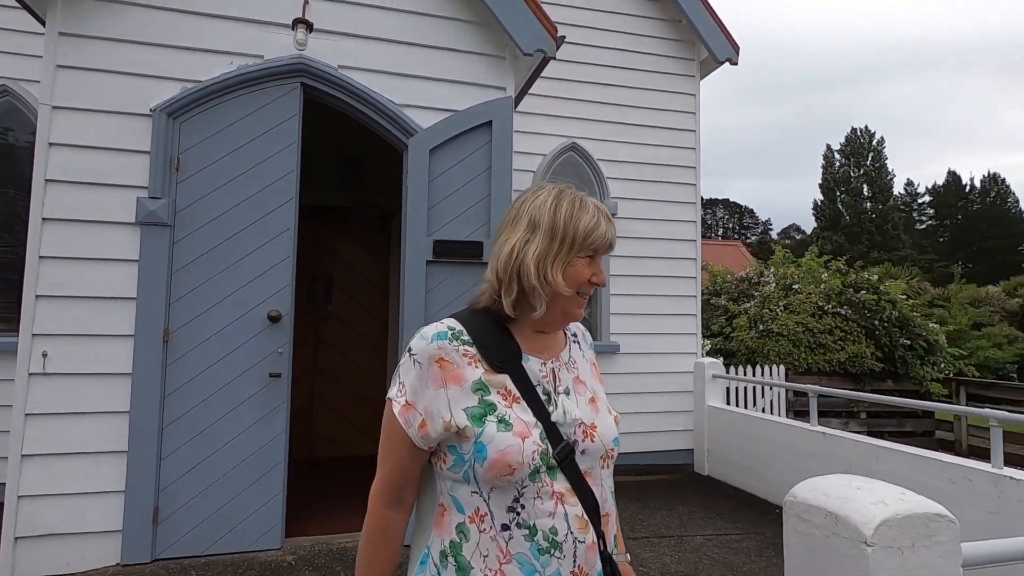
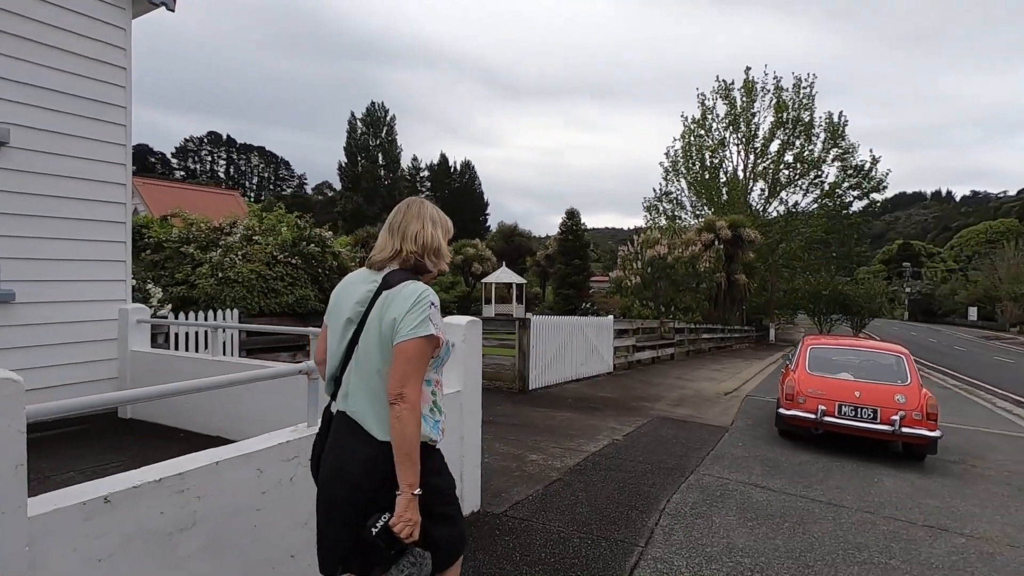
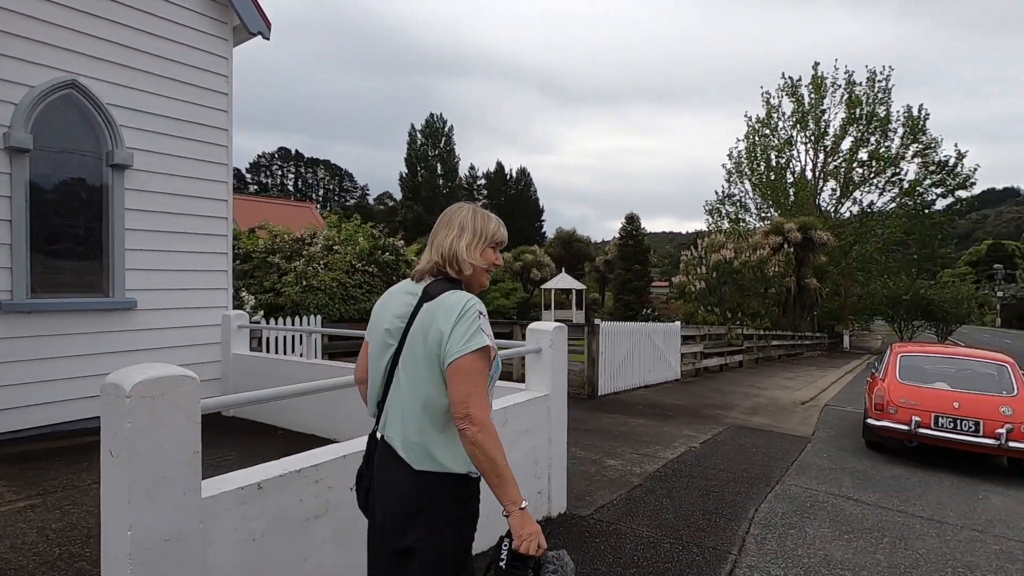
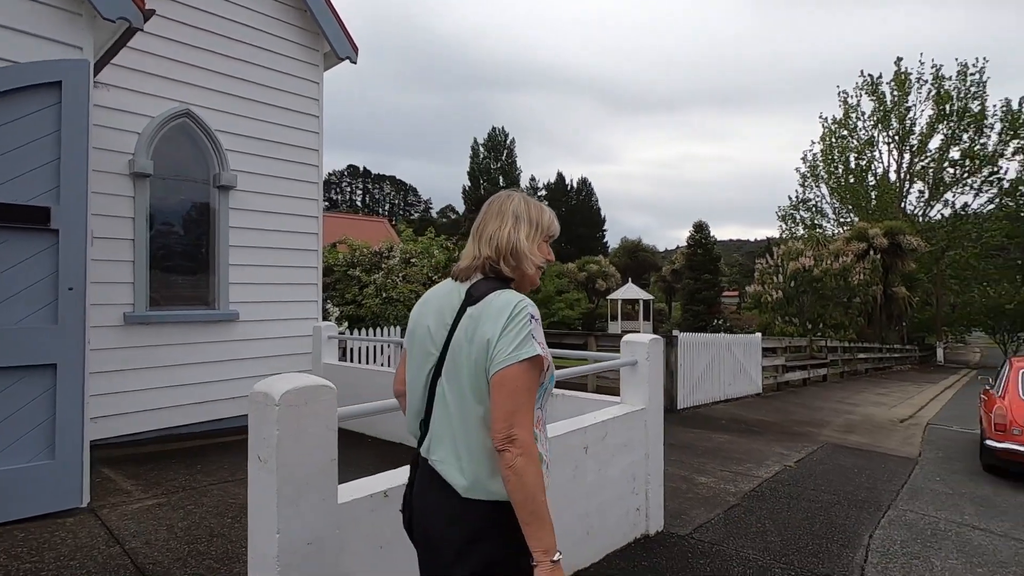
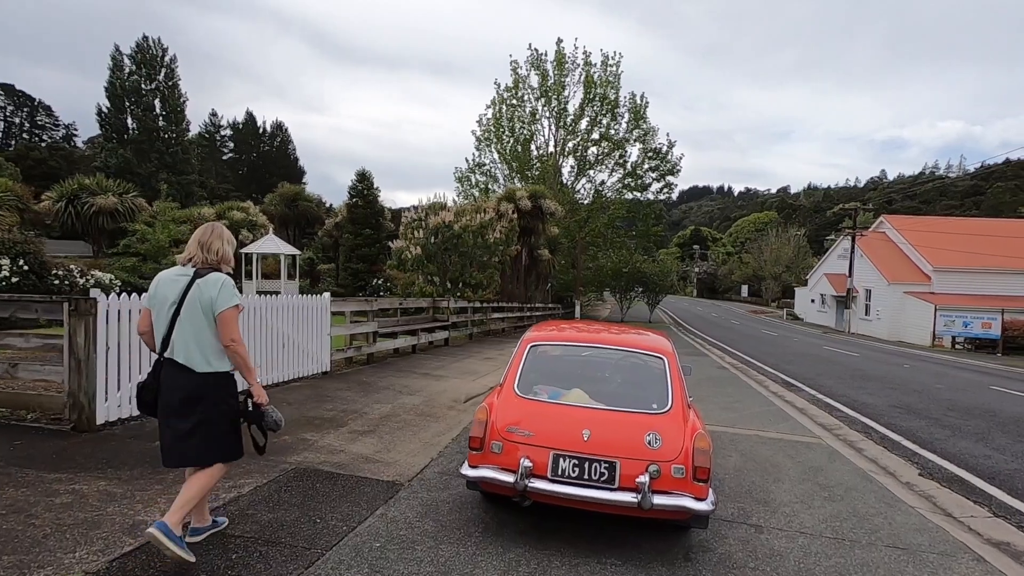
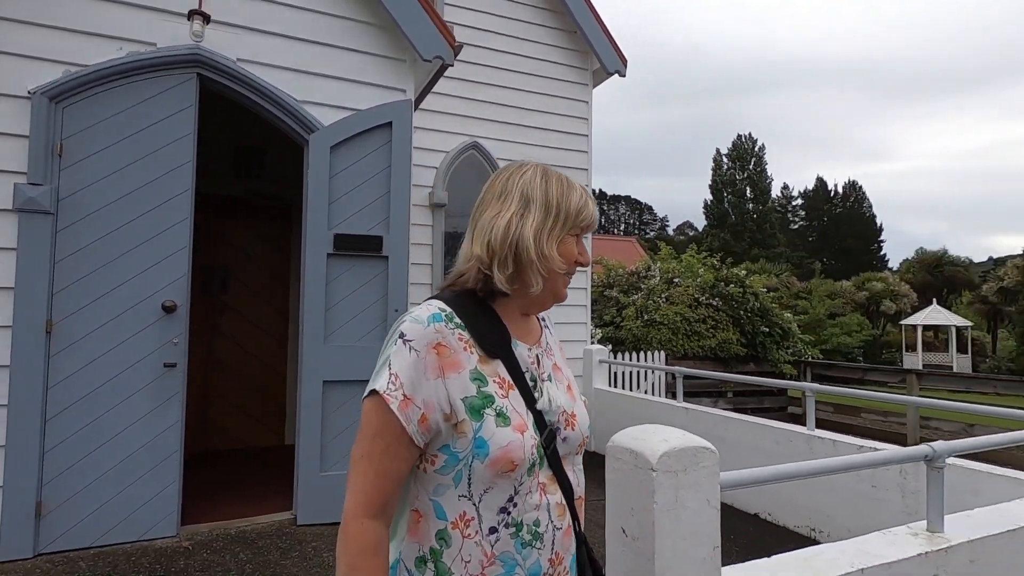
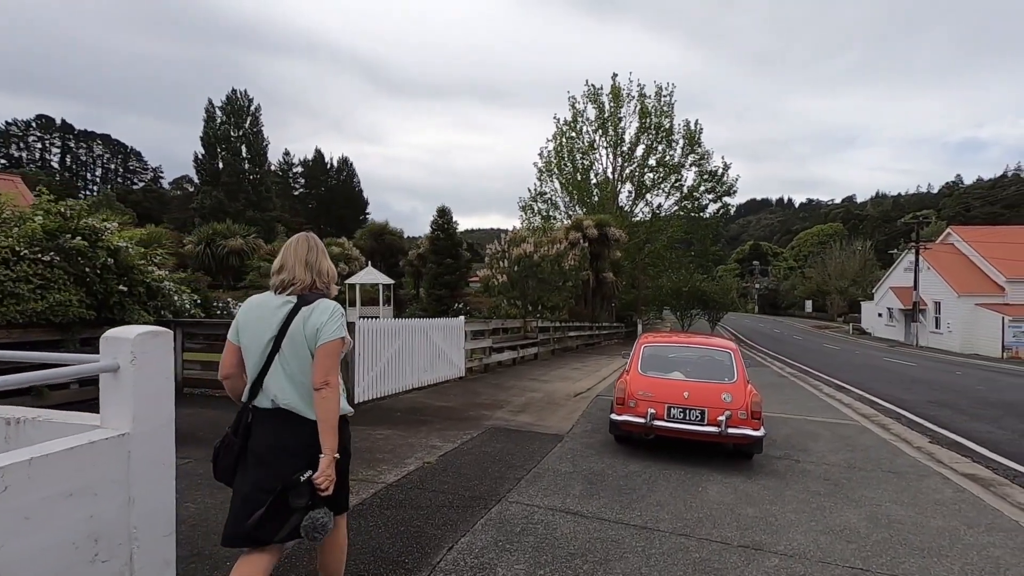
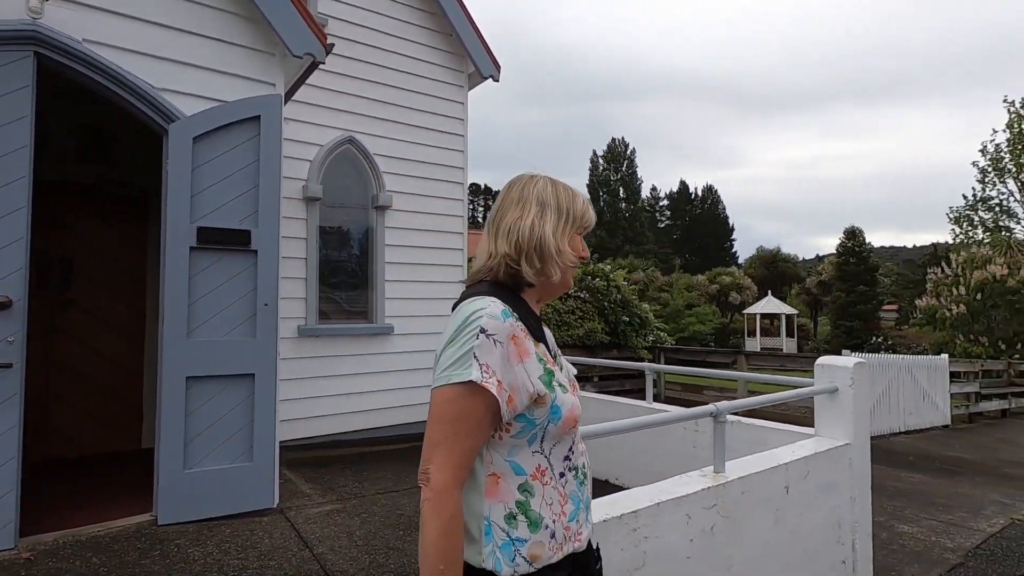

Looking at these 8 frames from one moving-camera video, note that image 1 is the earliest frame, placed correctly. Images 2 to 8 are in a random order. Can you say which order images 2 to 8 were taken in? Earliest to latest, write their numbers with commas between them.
6, 8, 4, 3, 2, 7, 5
